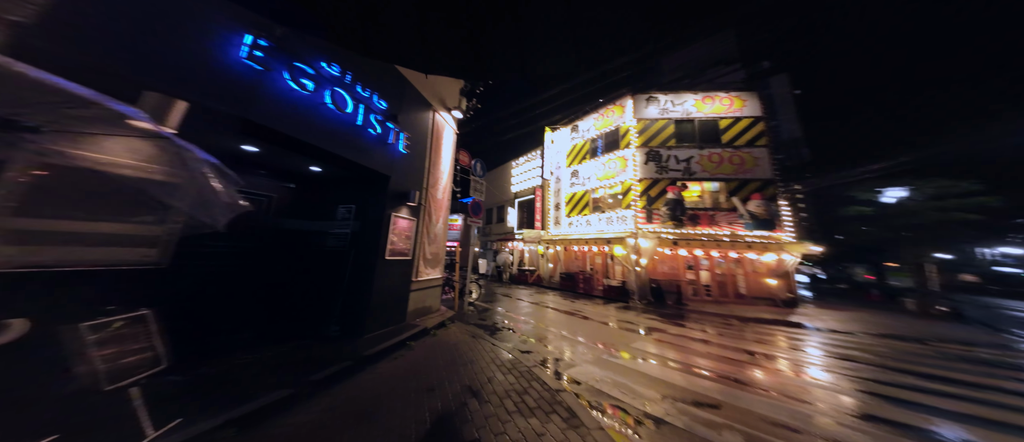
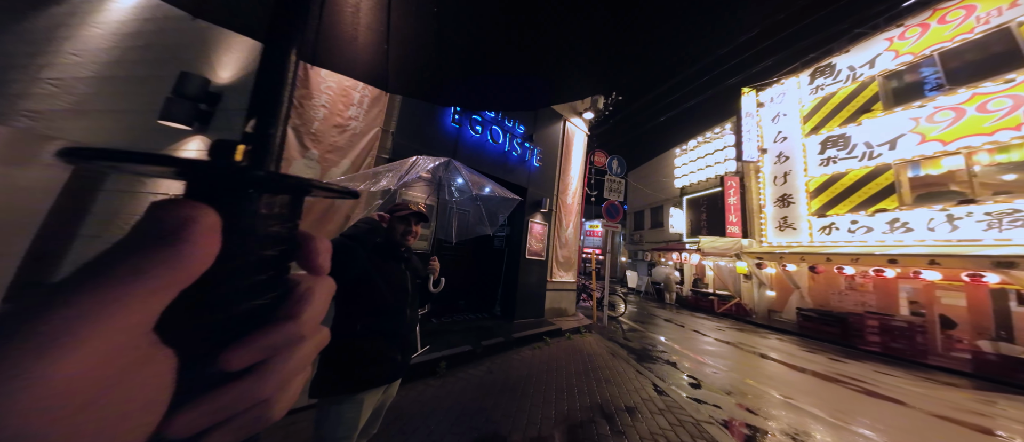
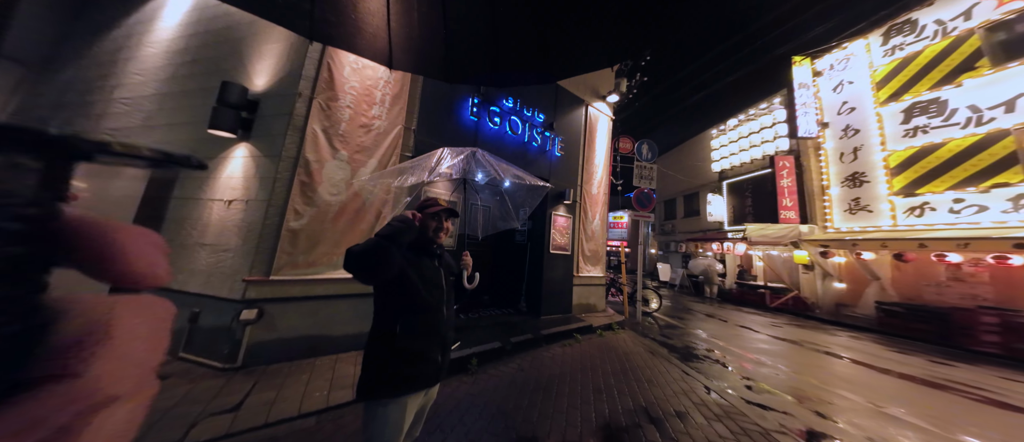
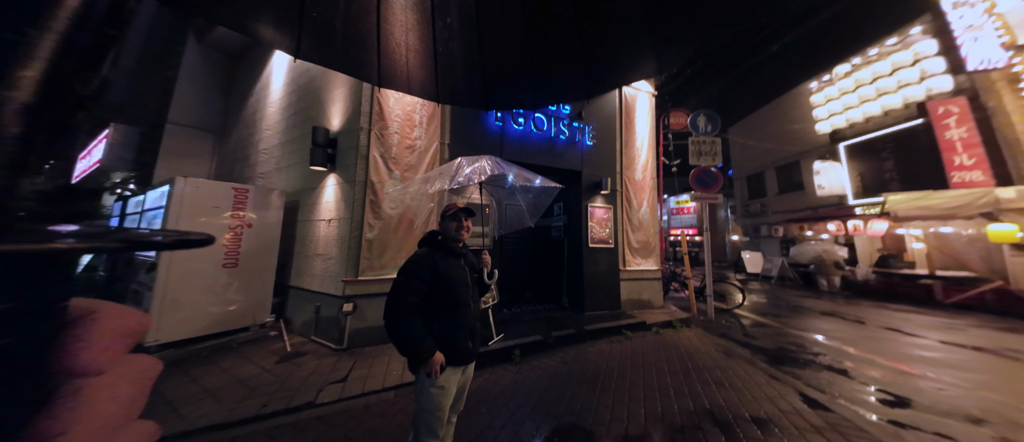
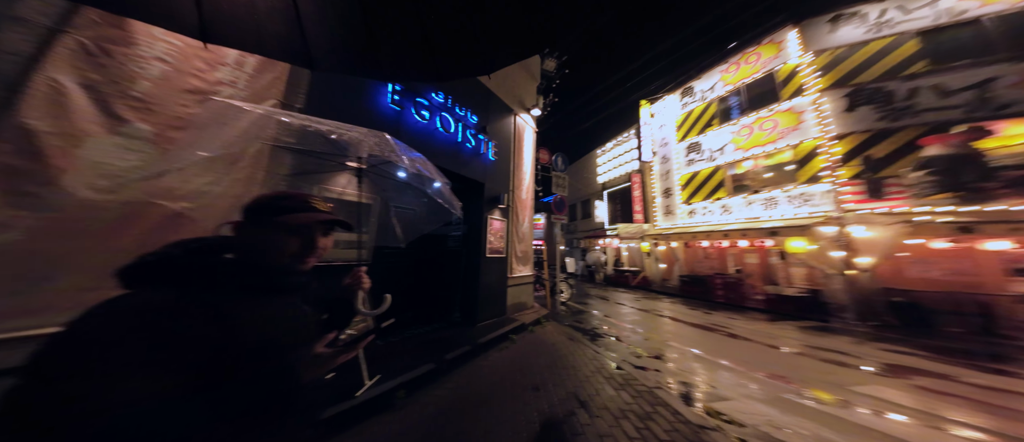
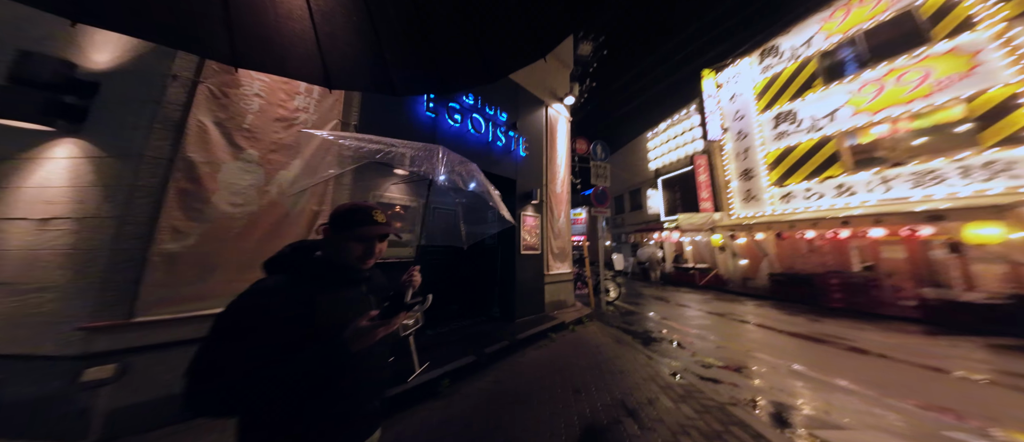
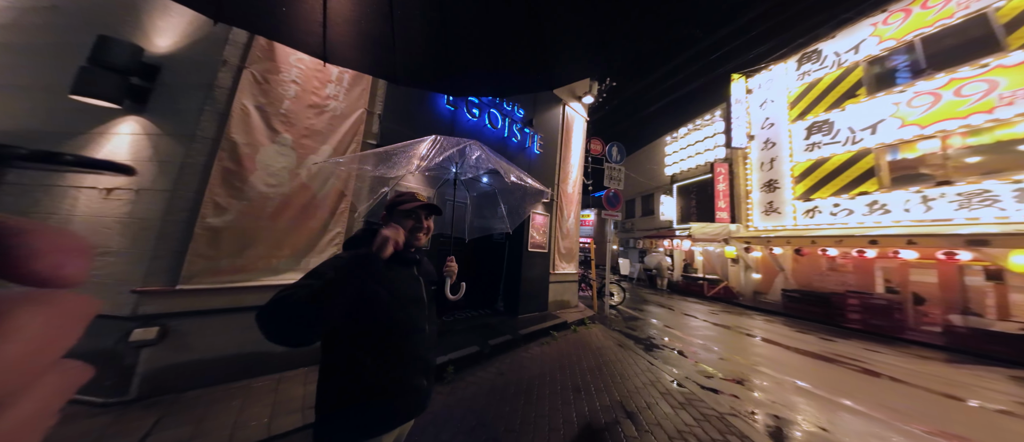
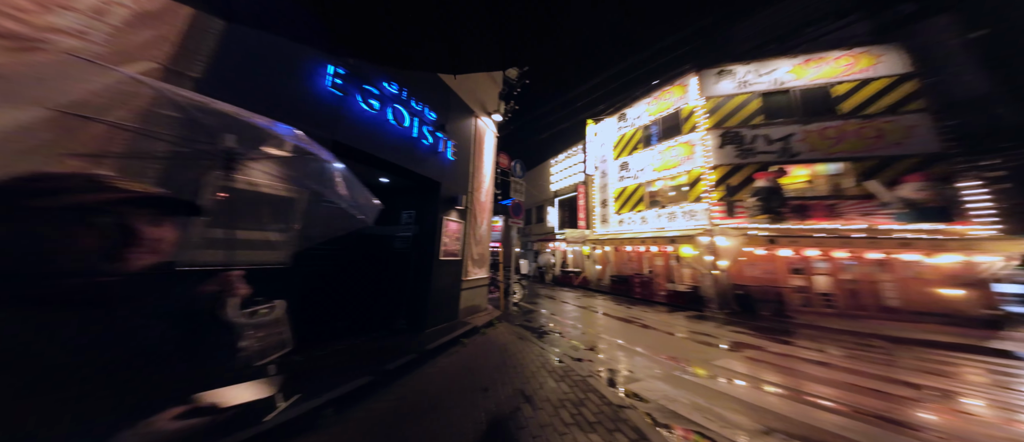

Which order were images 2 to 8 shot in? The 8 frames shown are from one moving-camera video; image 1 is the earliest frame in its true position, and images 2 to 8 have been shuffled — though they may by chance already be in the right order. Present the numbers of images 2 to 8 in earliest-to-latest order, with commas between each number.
8, 5, 6, 4, 2, 3, 7
